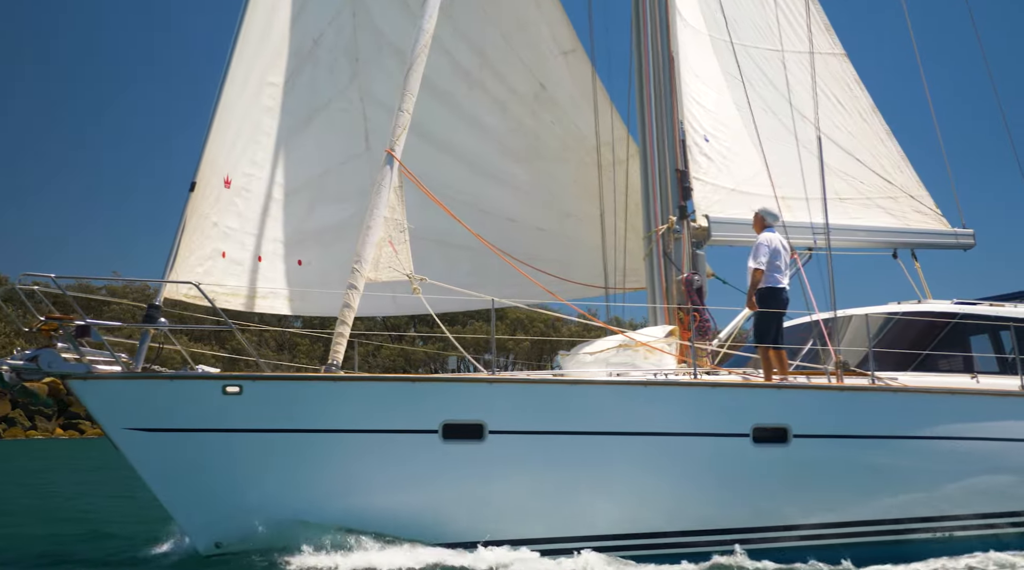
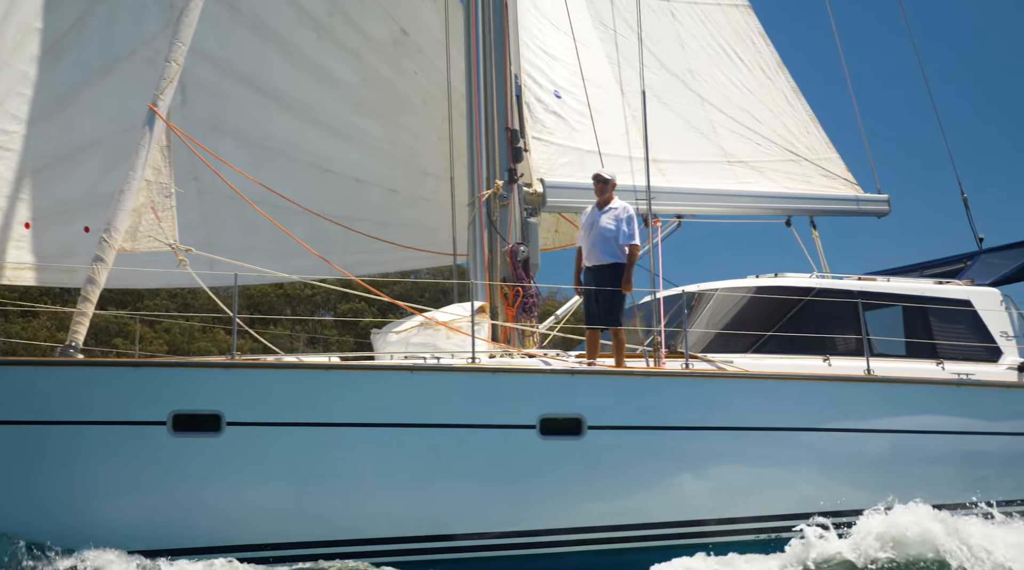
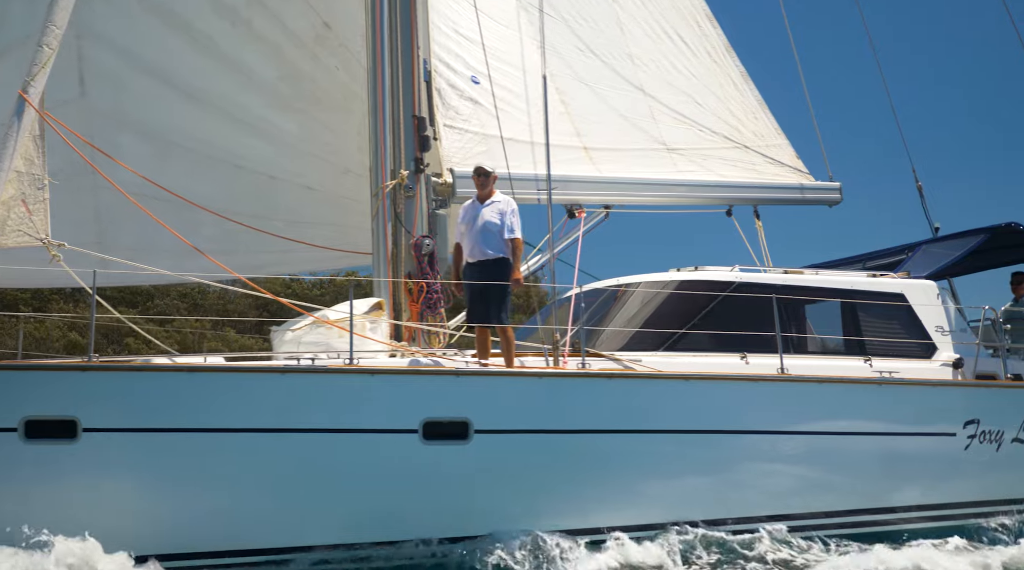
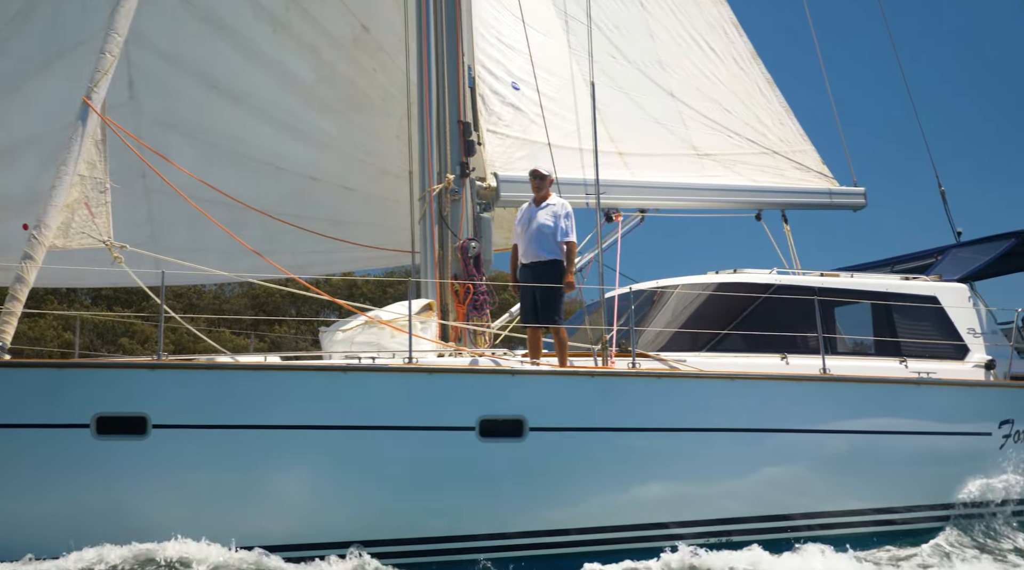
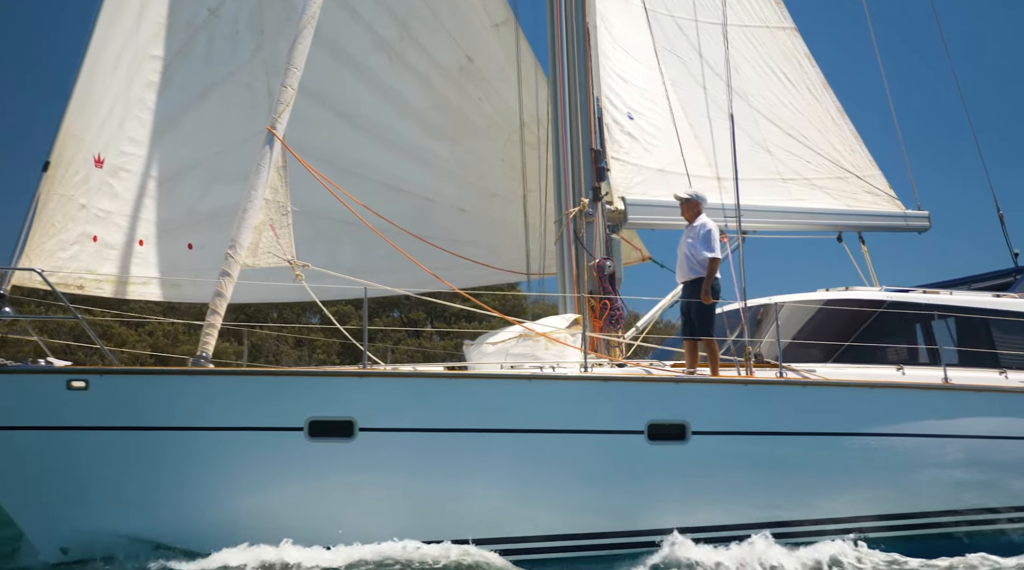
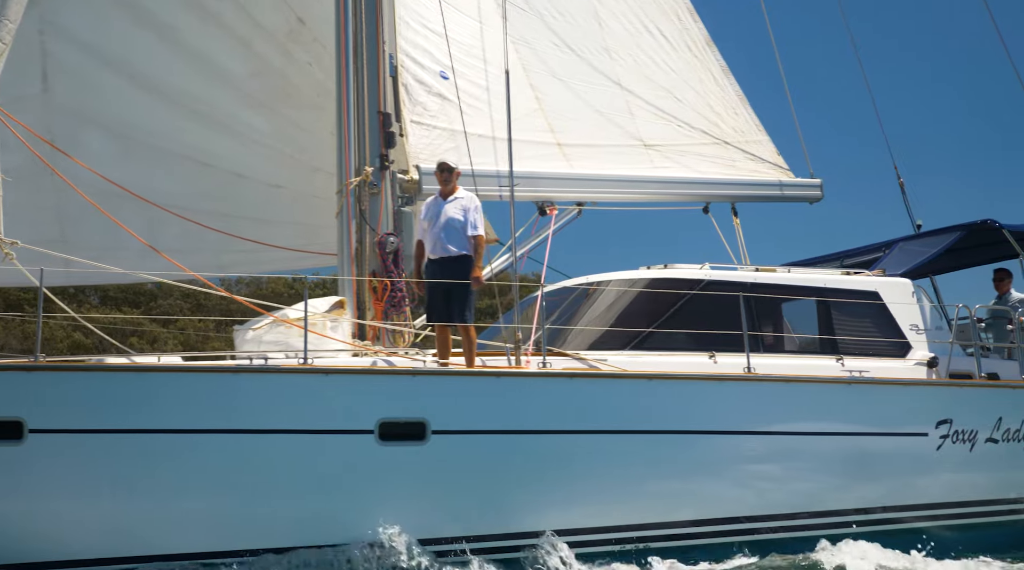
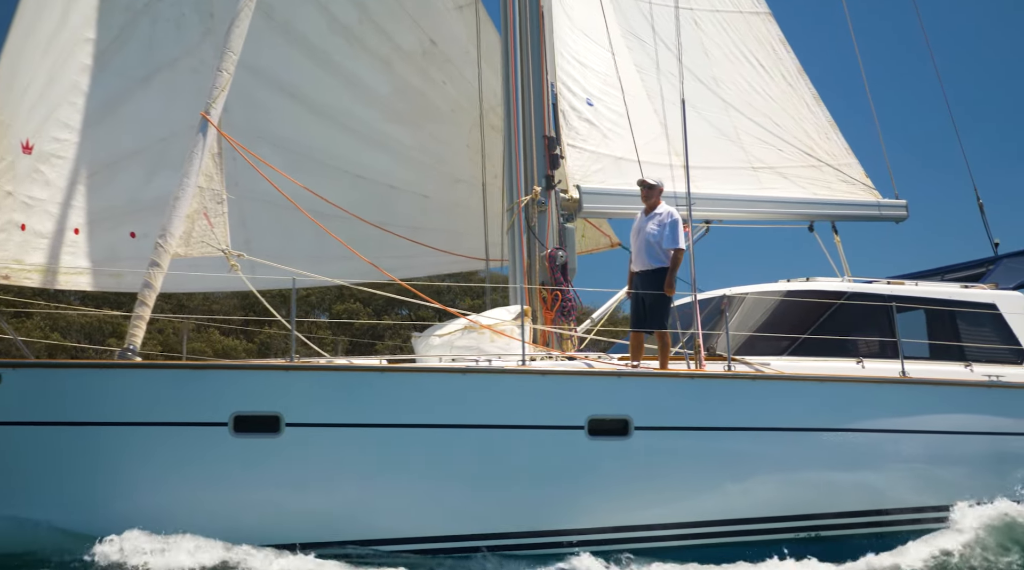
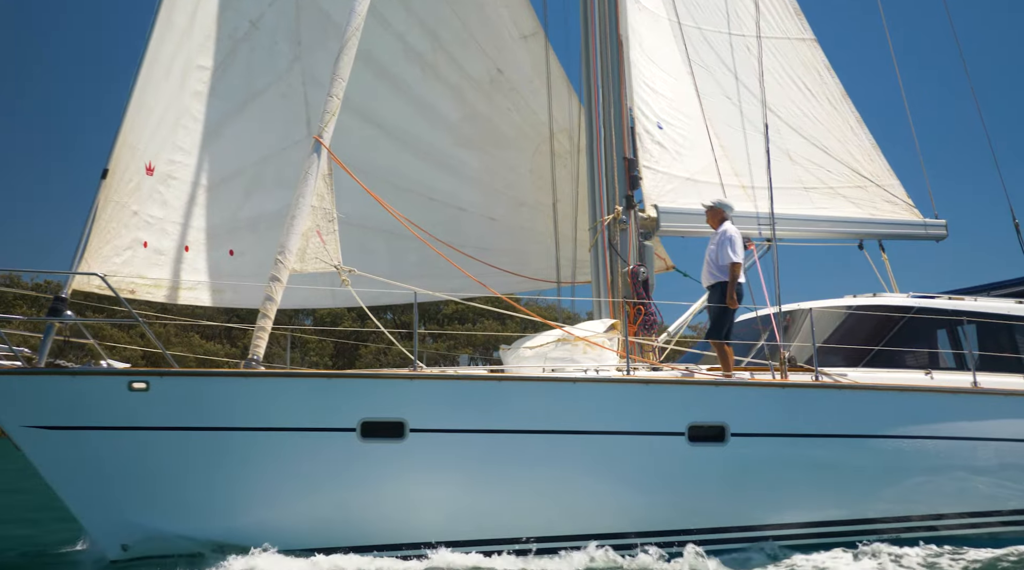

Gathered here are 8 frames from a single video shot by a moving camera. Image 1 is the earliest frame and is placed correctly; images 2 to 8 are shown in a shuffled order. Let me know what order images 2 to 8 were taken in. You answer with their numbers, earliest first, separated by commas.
8, 5, 7, 2, 4, 3, 6
